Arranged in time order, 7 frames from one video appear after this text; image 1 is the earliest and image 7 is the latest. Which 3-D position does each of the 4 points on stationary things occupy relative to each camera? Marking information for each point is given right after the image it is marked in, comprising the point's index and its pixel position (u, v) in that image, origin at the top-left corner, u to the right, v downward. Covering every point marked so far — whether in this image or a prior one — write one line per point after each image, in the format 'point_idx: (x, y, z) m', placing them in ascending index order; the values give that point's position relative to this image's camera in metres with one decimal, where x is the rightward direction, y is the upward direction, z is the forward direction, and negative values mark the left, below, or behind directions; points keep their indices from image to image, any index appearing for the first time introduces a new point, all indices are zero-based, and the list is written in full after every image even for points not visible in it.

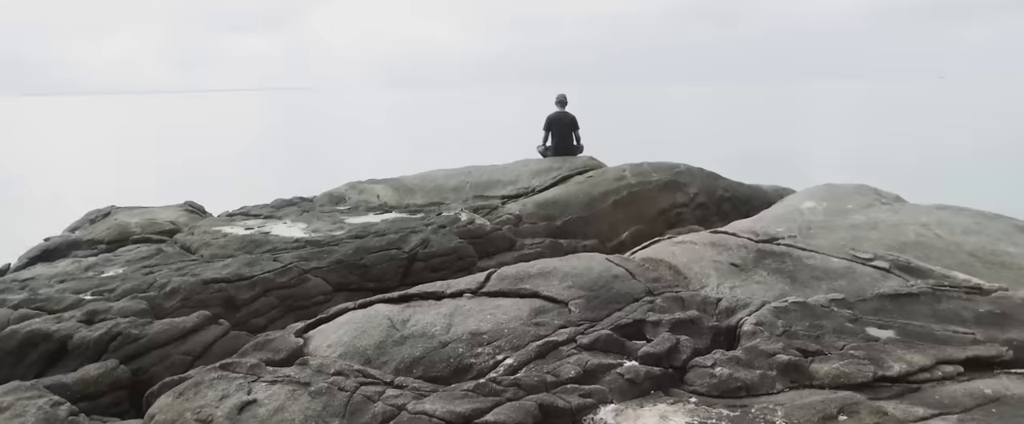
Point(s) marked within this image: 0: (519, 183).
0: (+0.1, +0.4, +9.5) m
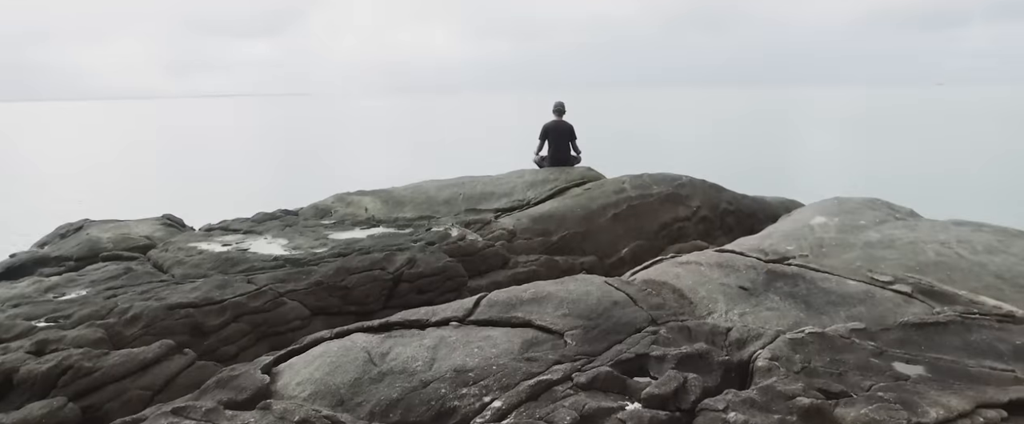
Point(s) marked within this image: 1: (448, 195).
0: (0.0, +0.2, +9.1) m
1: (-0.7, +0.2, +9.2) m
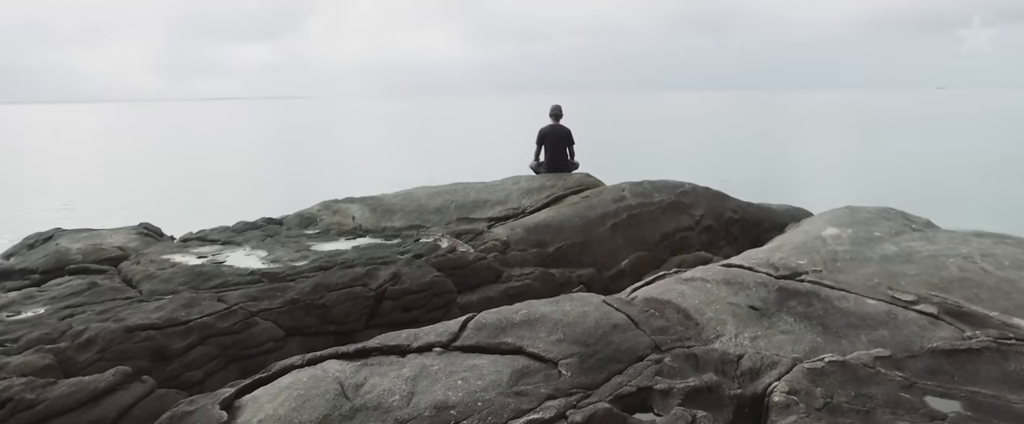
0: (0.0, +0.1, +8.7) m
1: (-0.8, +0.1, +8.8) m
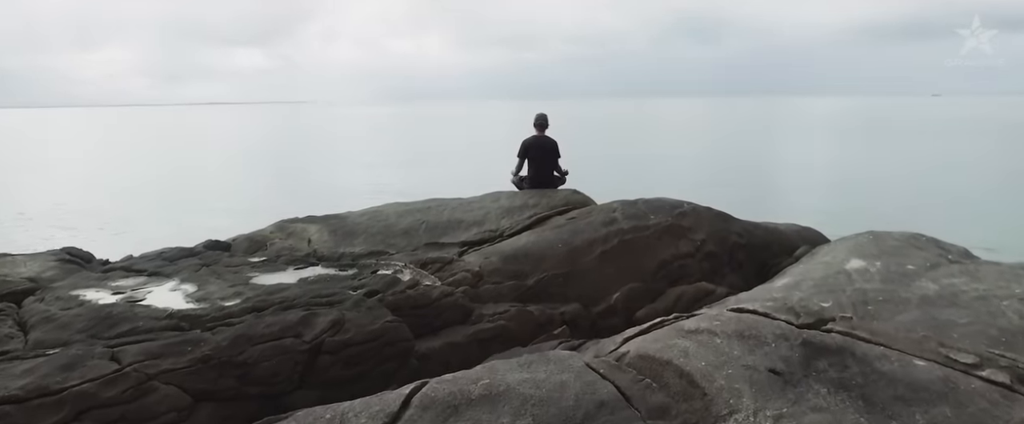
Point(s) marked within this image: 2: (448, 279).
0: (-0.3, -0.1, +7.8) m
1: (-1.0, -0.1, +7.8) m
2: (-0.5, -0.5, +6.2) m
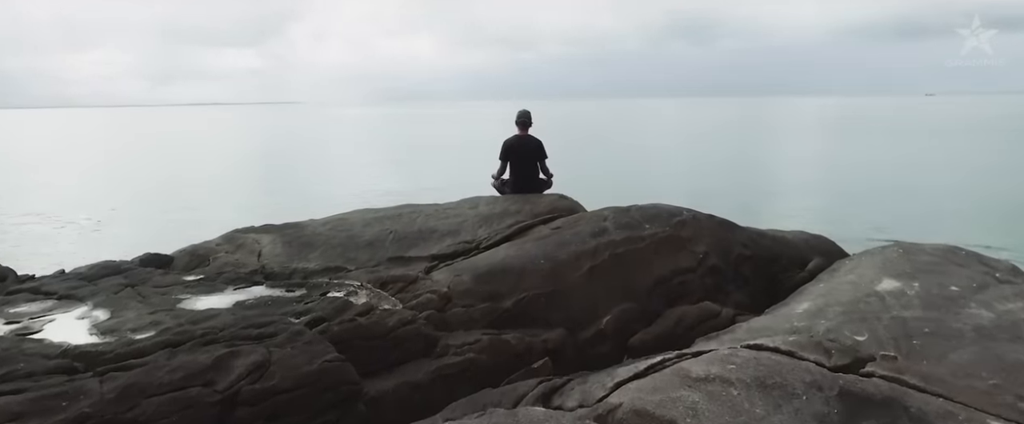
0: (-0.4, -0.2, +6.9) m
1: (-1.2, -0.2, +6.9) m
2: (-0.7, -0.6, +5.3) m
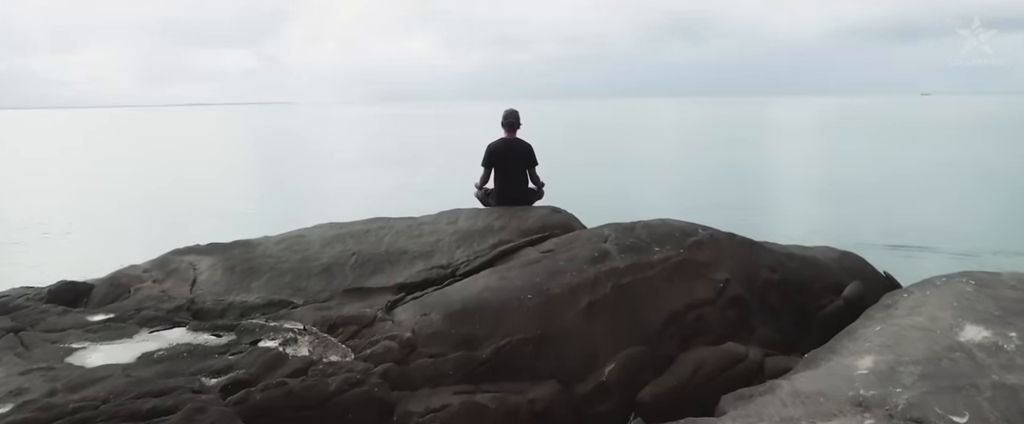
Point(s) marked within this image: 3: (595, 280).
0: (-0.6, -0.3, +5.8) m
1: (-1.3, -0.3, +5.9) m
2: (-0.8, -0.7, +4.2) m
3: (+0.5, -0.4, +4.9) m
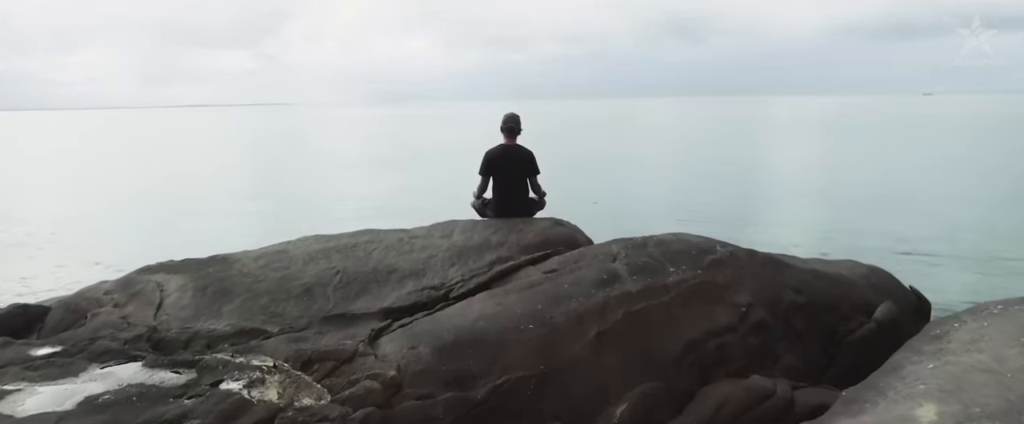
0: (-0.6, -0.4, +5.2) m
1: (-1.3, -0.4, +5.3) m
2: (-0.8, -0.8, +3.7) m
3: (+0.5, -0.5, +4.3) m
